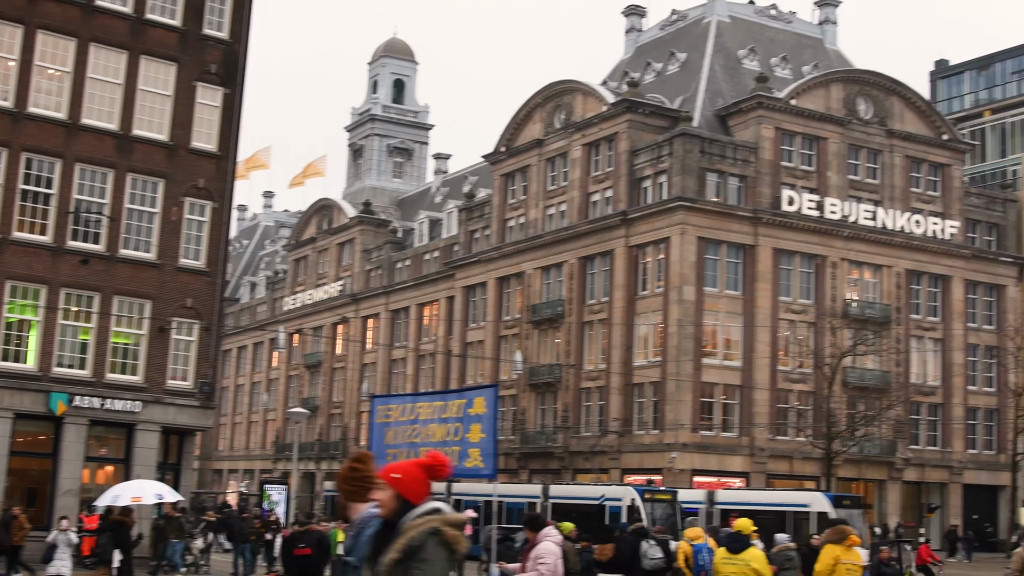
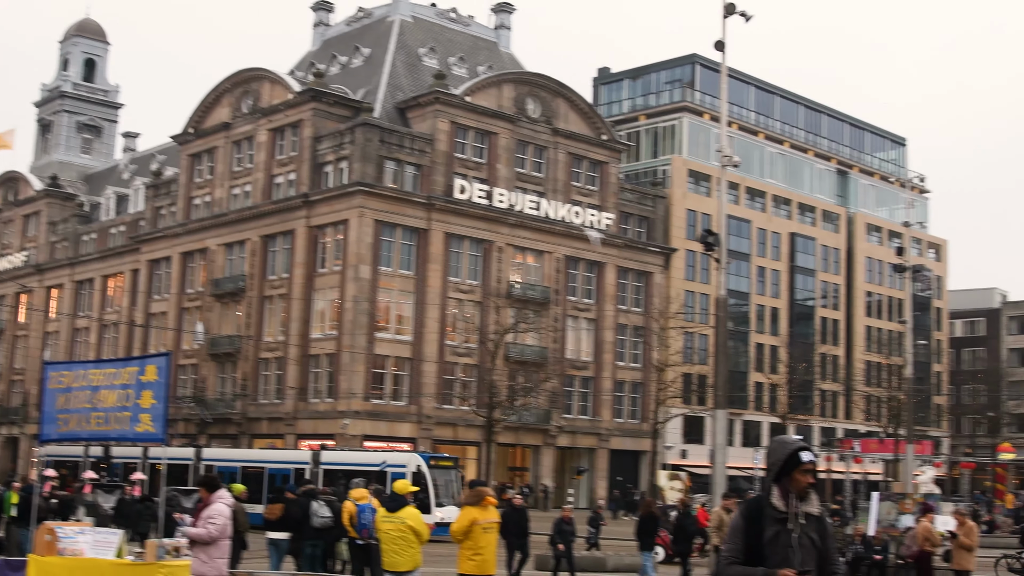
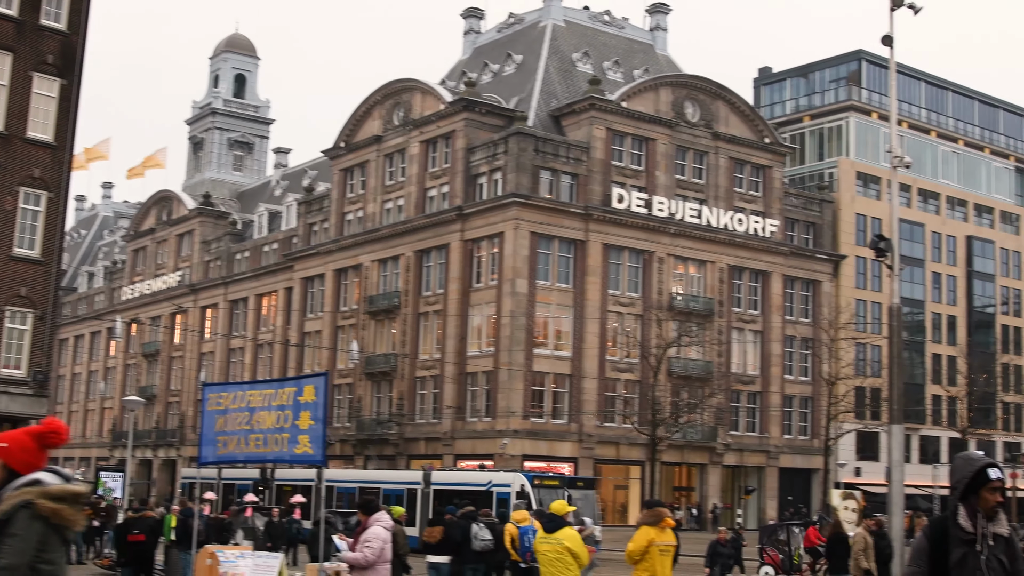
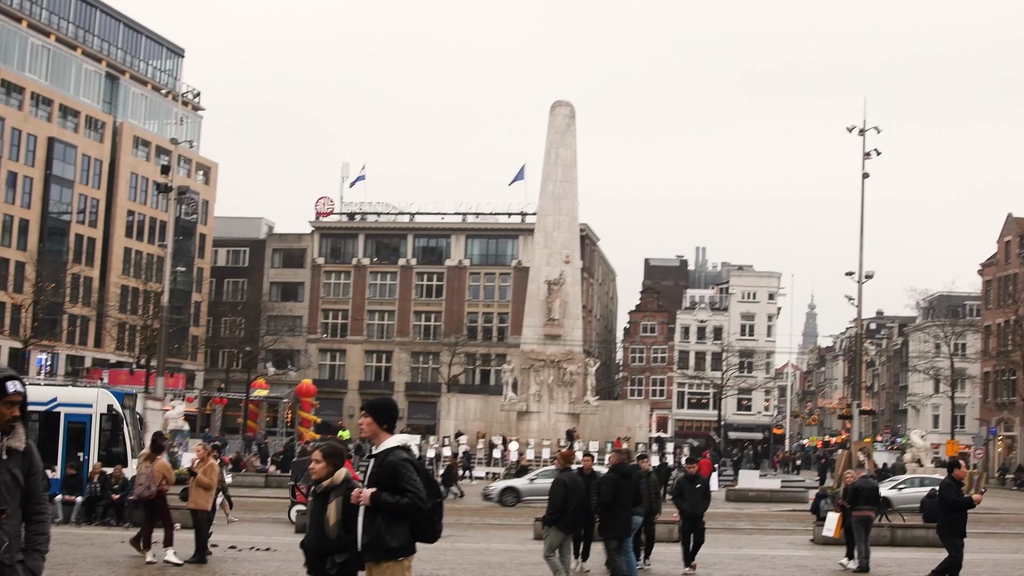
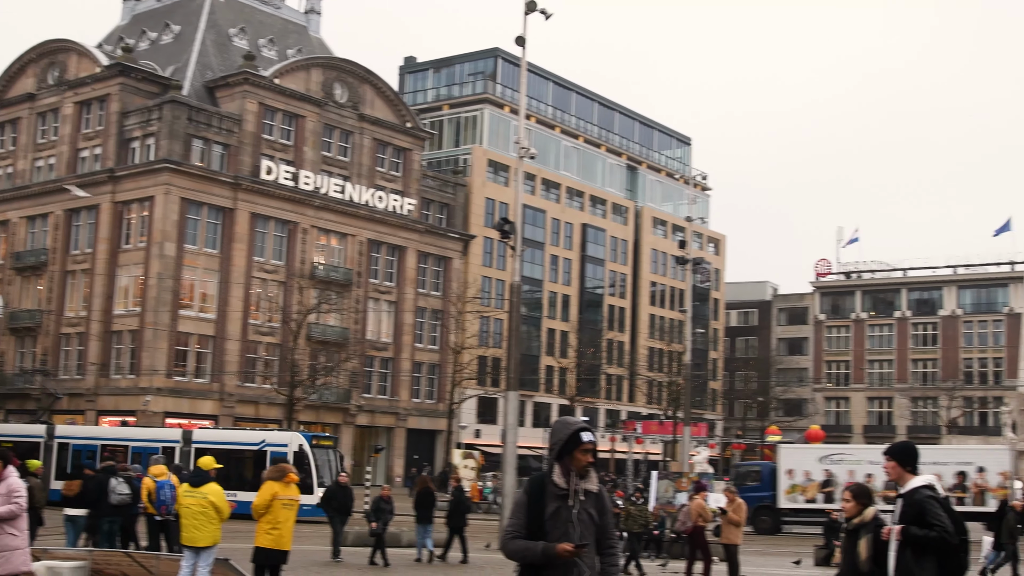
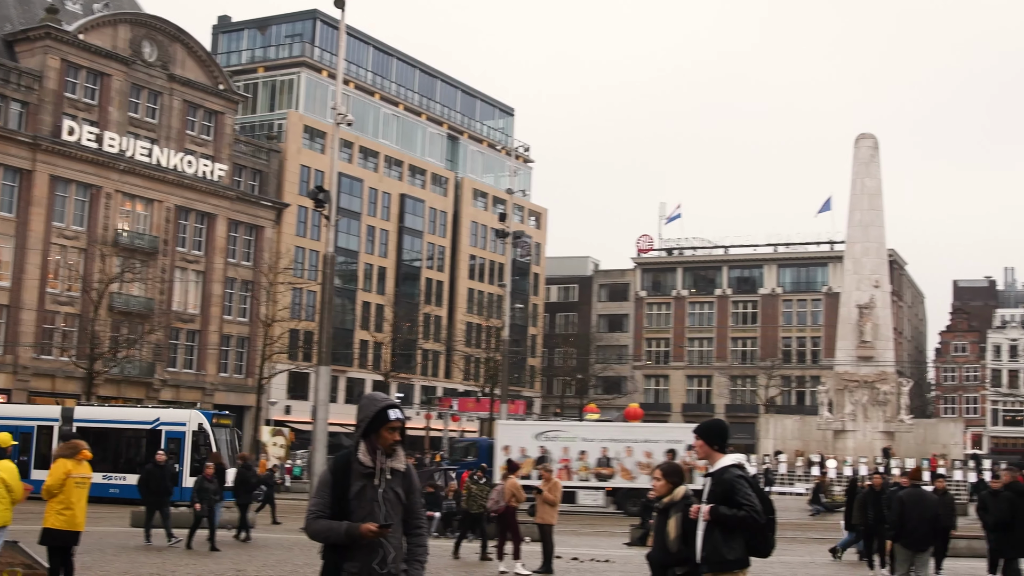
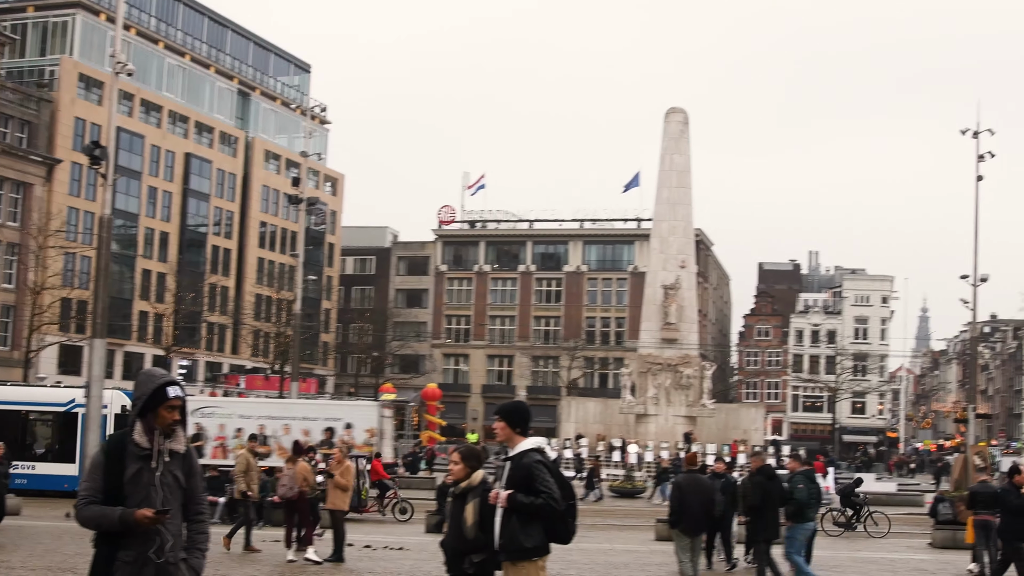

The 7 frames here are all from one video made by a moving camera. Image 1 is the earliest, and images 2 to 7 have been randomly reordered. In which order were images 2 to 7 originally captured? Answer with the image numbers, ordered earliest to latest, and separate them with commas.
3, 2, 5, 6, 7, 4
